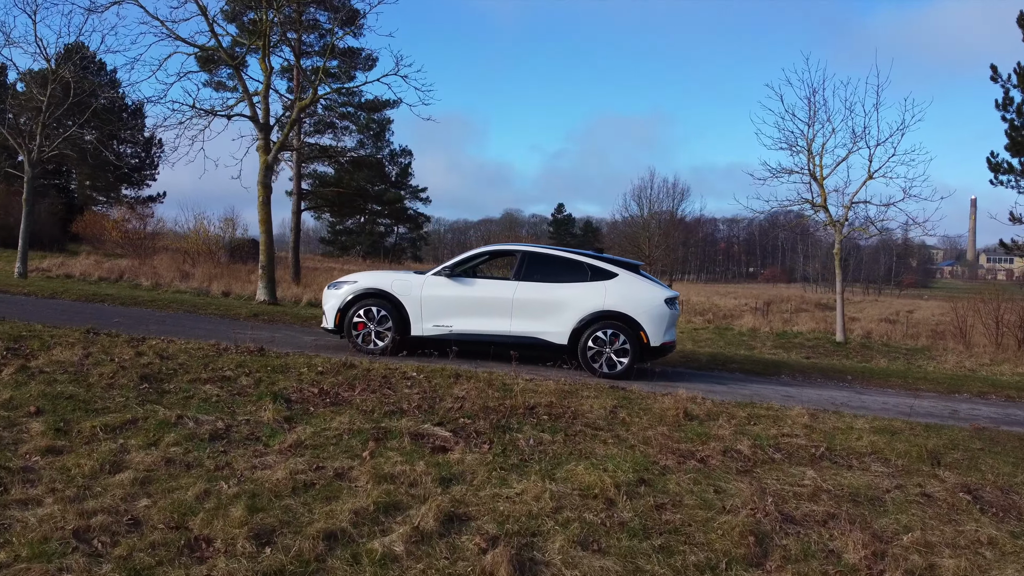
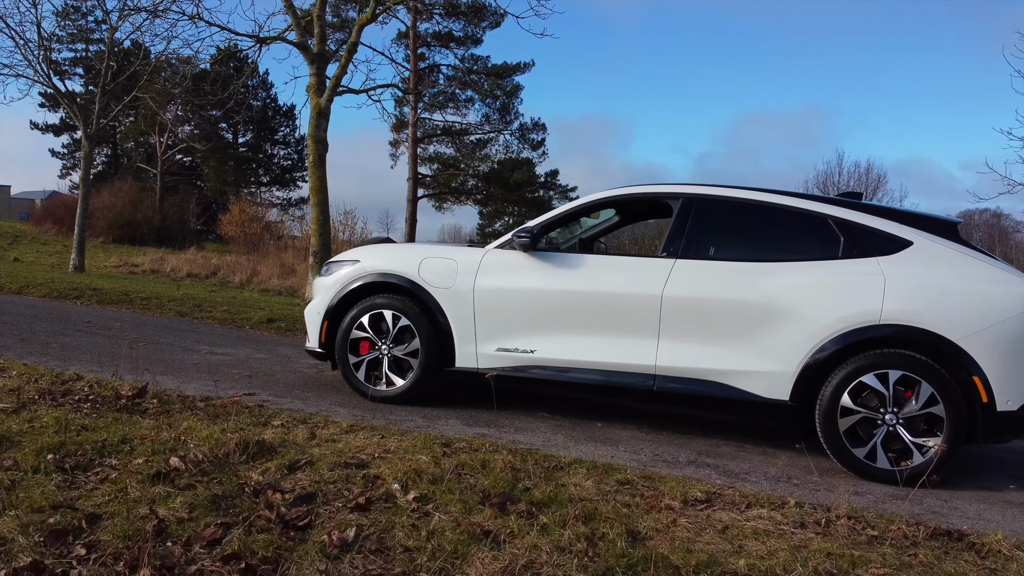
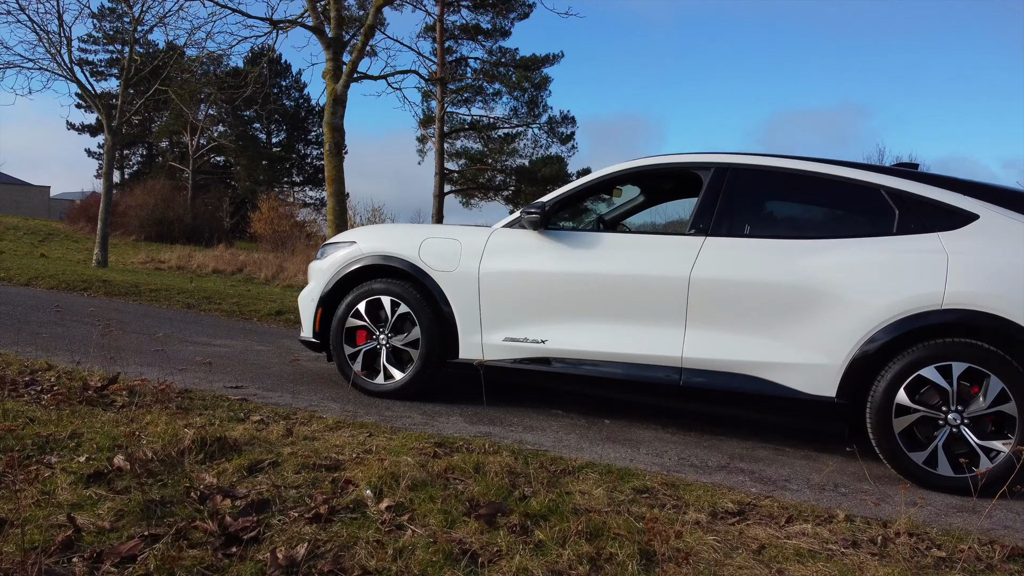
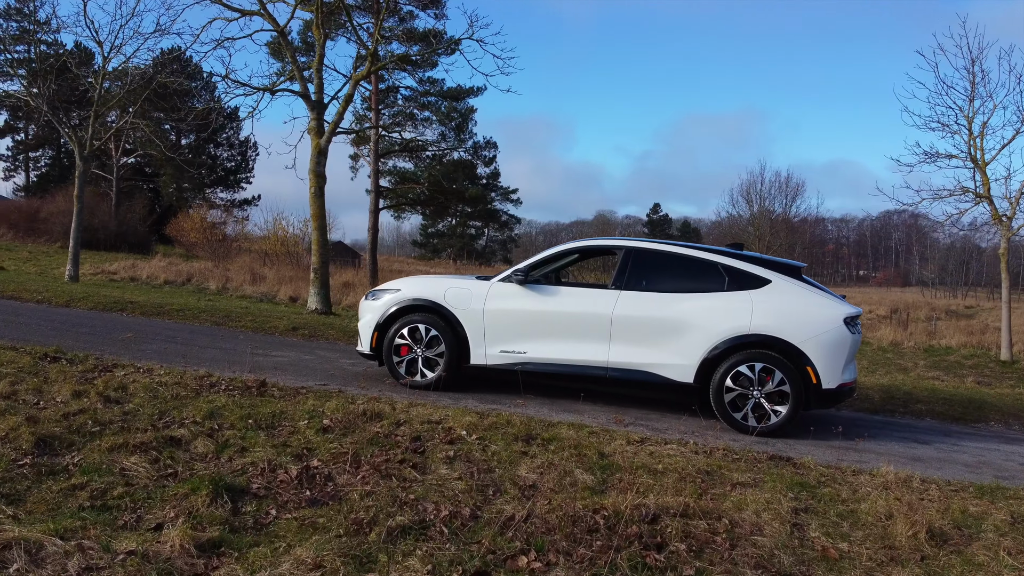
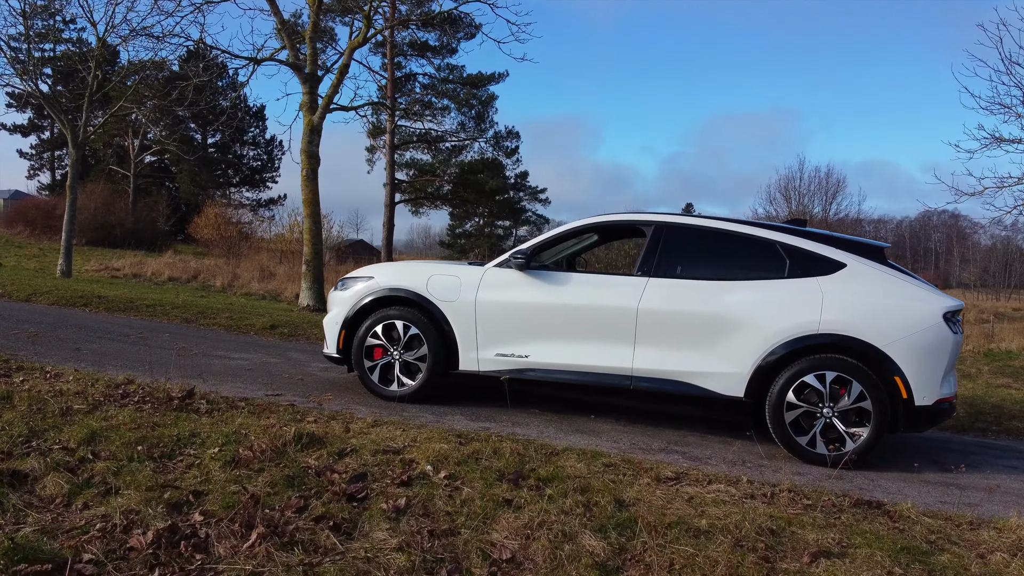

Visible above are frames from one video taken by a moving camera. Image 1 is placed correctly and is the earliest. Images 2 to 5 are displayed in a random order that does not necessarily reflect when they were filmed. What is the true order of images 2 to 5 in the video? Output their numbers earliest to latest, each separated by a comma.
4, 5, 2, 3
